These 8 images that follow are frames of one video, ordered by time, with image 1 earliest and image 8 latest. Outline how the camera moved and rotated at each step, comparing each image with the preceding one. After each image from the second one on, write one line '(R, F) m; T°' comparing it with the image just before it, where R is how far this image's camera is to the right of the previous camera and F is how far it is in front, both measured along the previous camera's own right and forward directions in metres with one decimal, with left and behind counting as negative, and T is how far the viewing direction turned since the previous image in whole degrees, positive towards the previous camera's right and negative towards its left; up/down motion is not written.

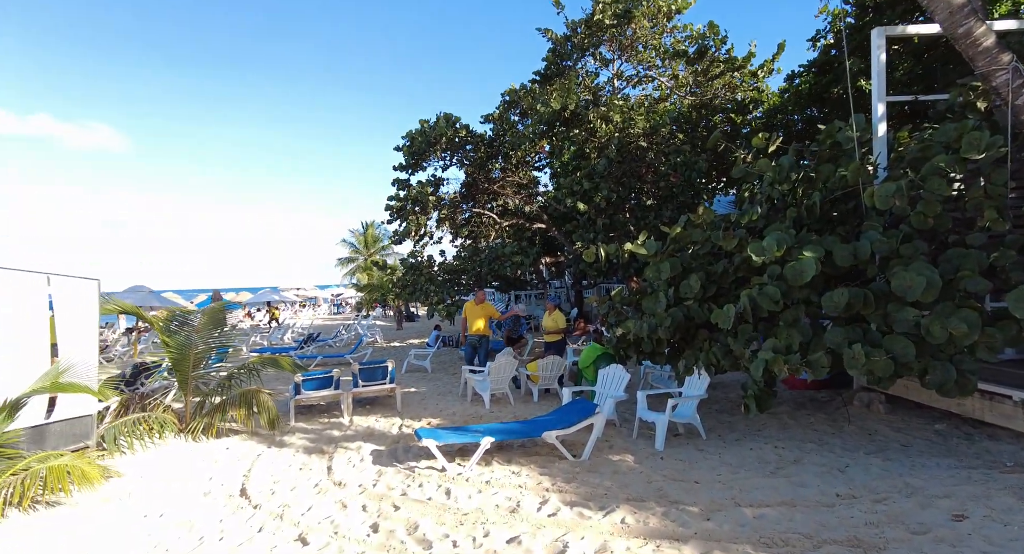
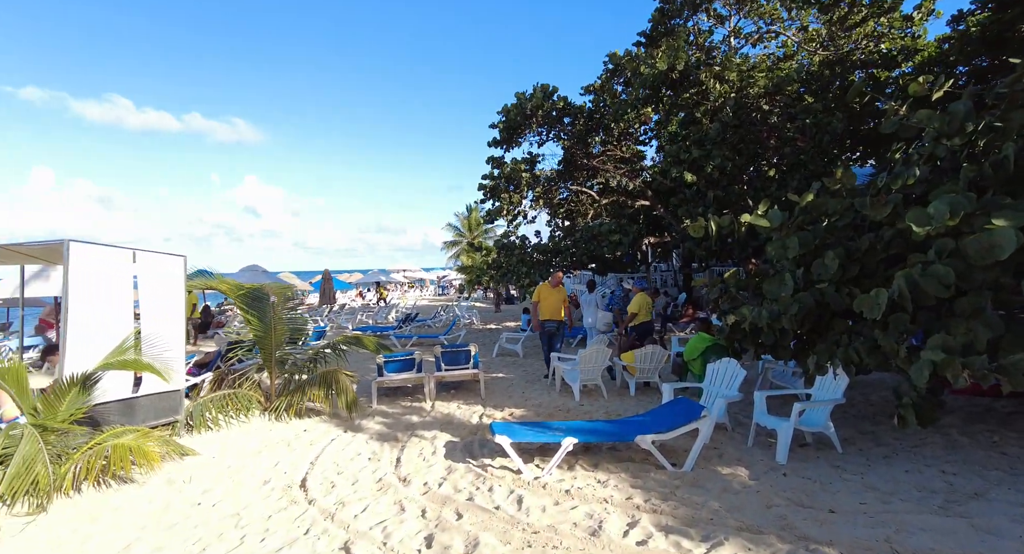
(+0.2, +0.8) m; -11°
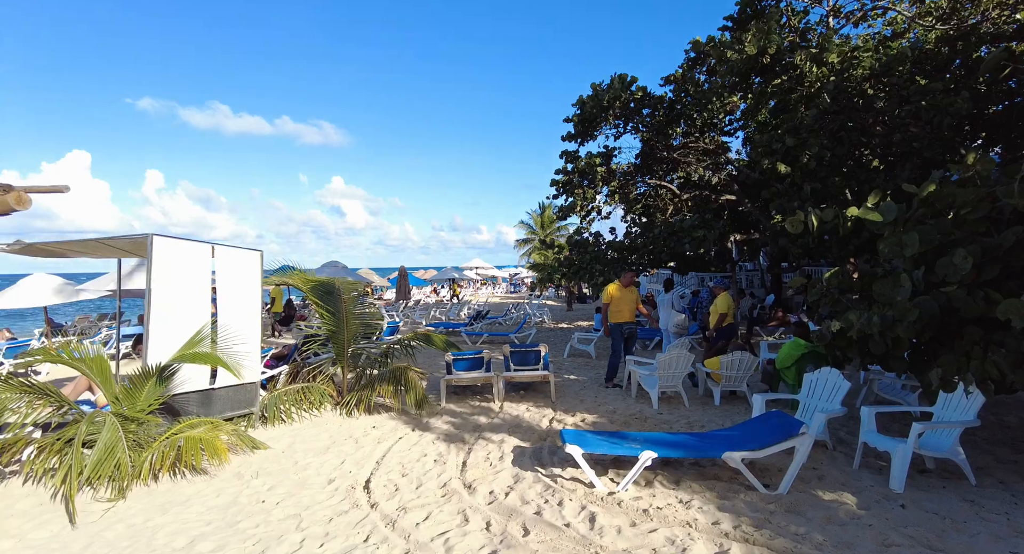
(0.0, +0.3) m; -8°
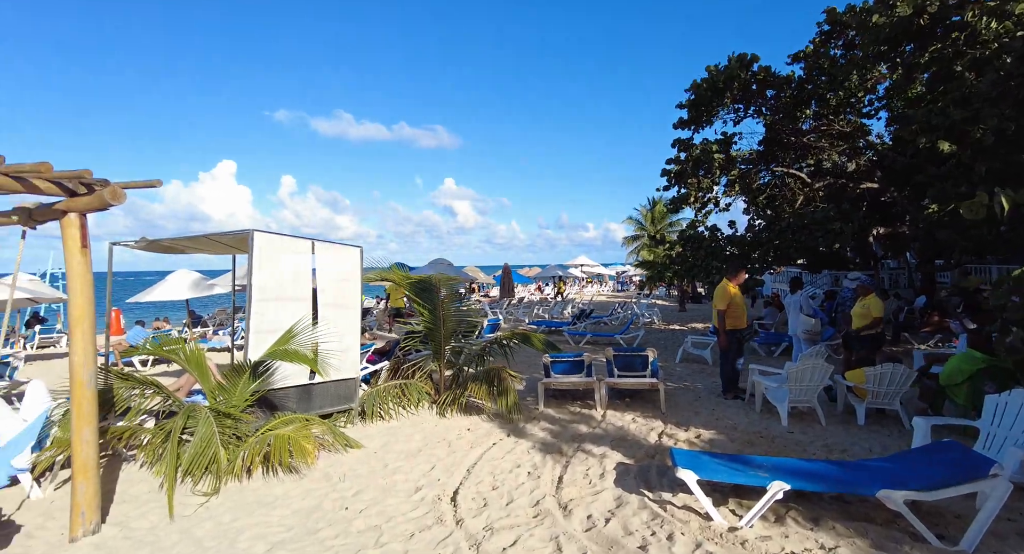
(0.0, +0.5) m; -11°
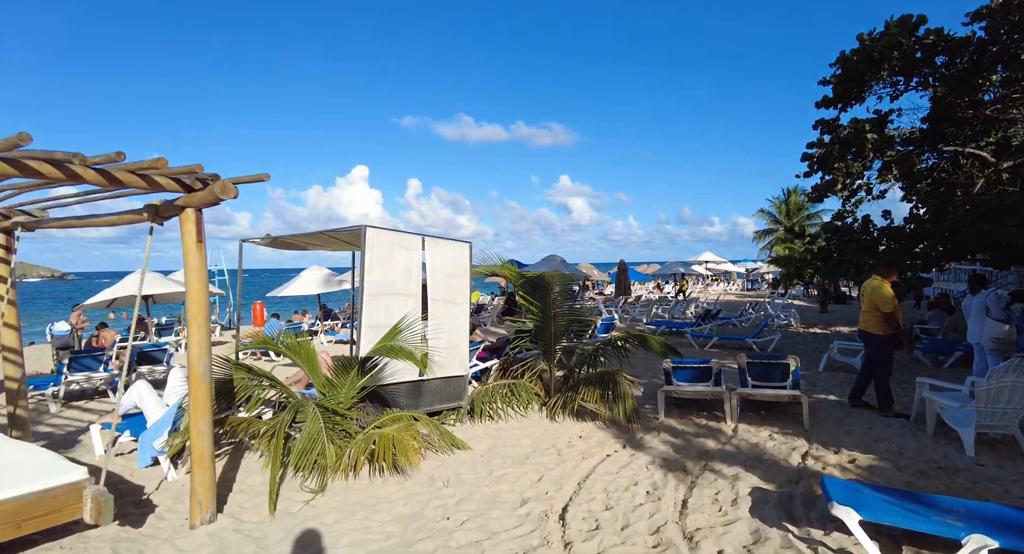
(0.0, +0.4) m; -12°
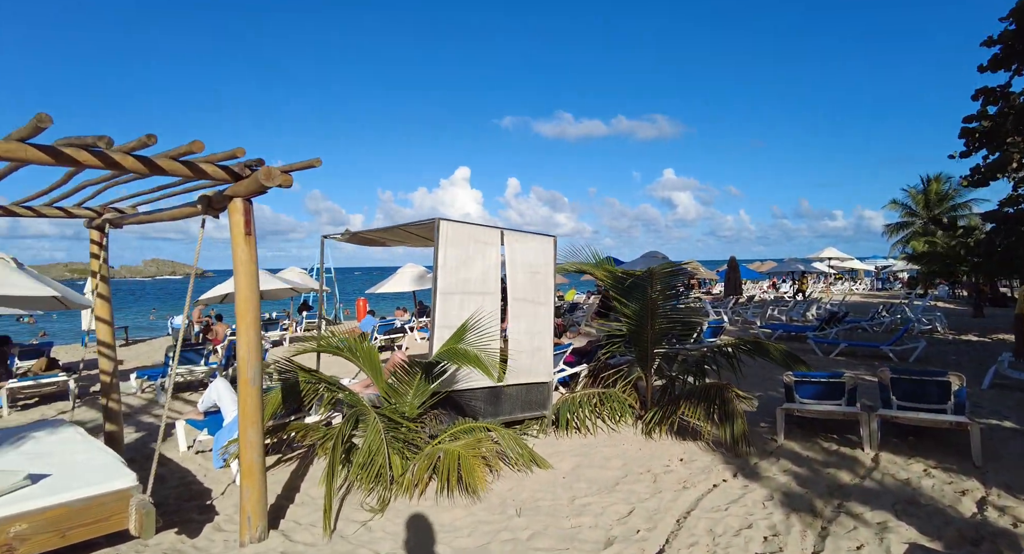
(+0.1, +0.6) m; -10°
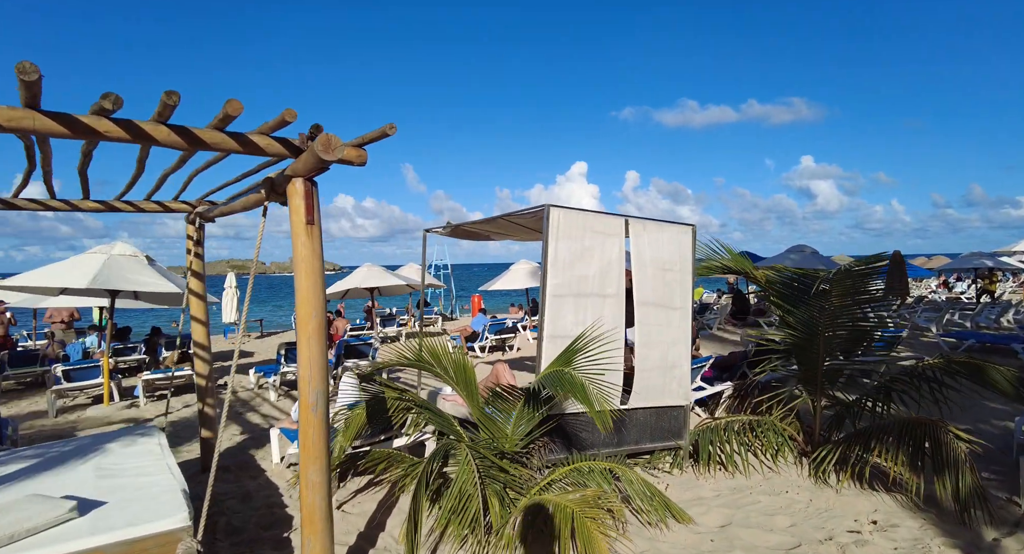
(-0.1, +0.8) m; -12°
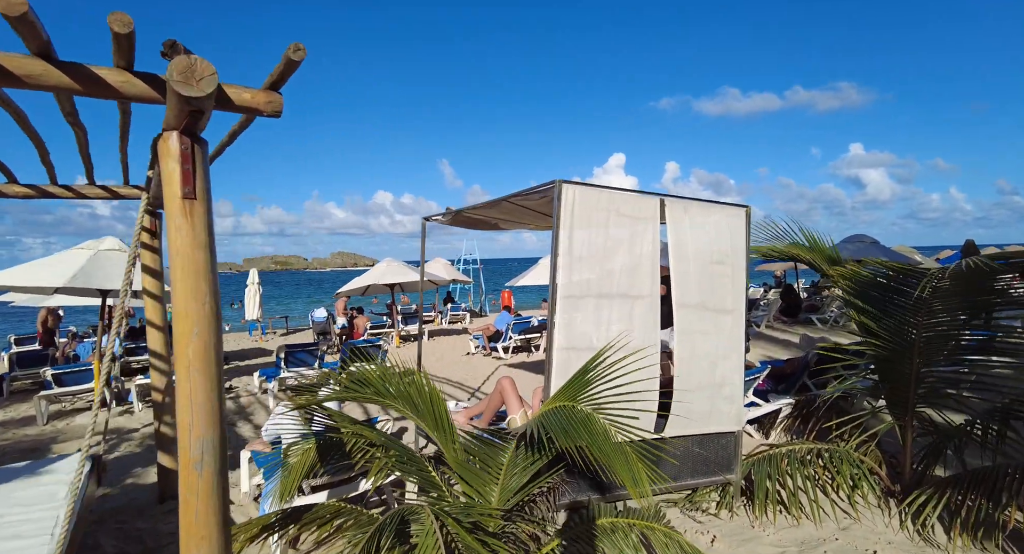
(+0.2, +0.8) m; -4°
